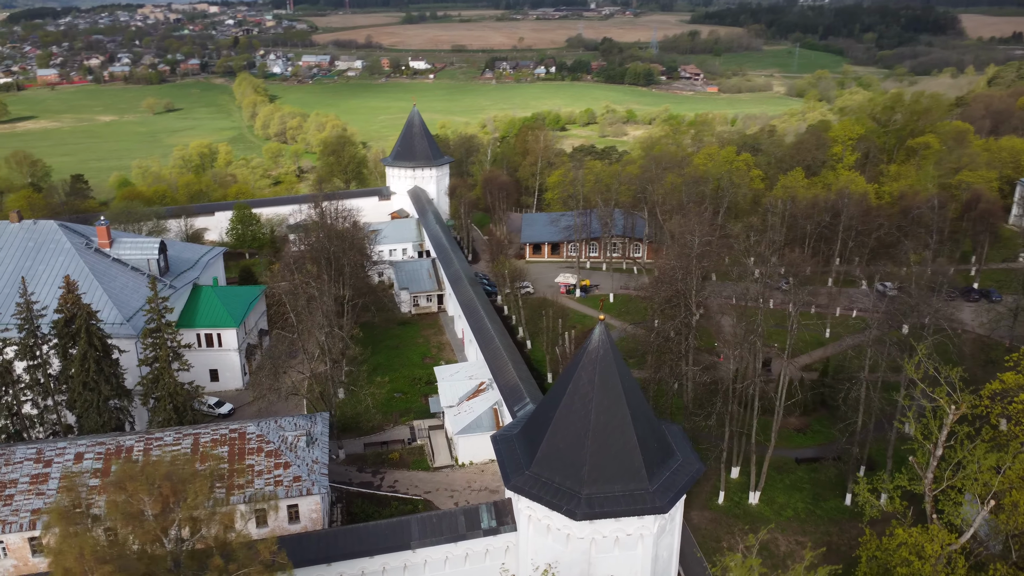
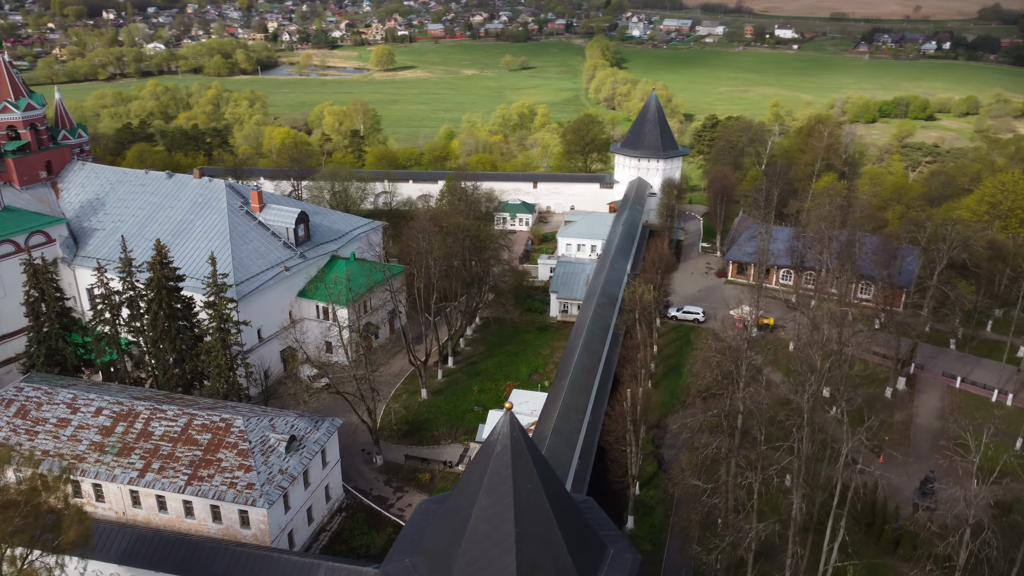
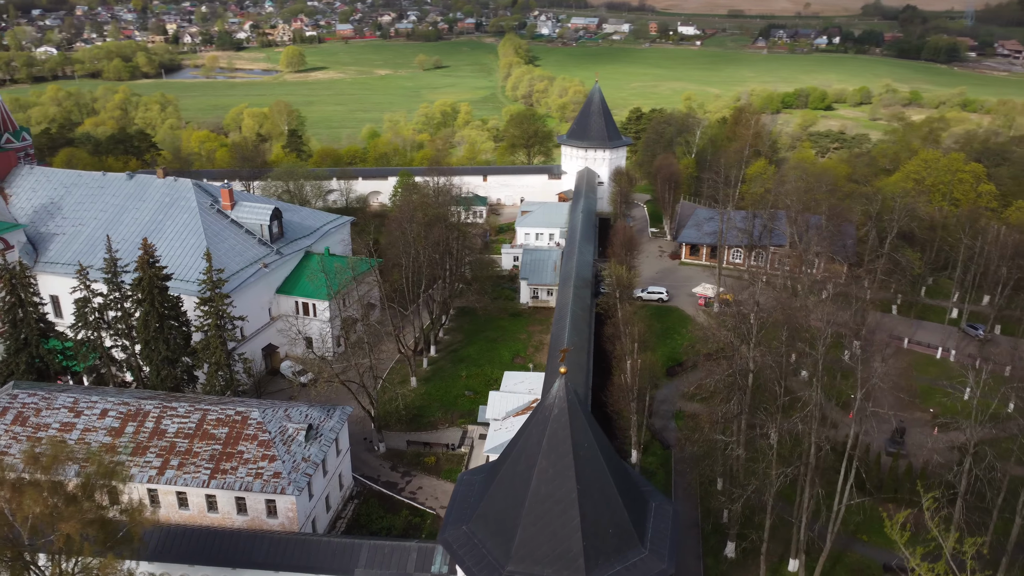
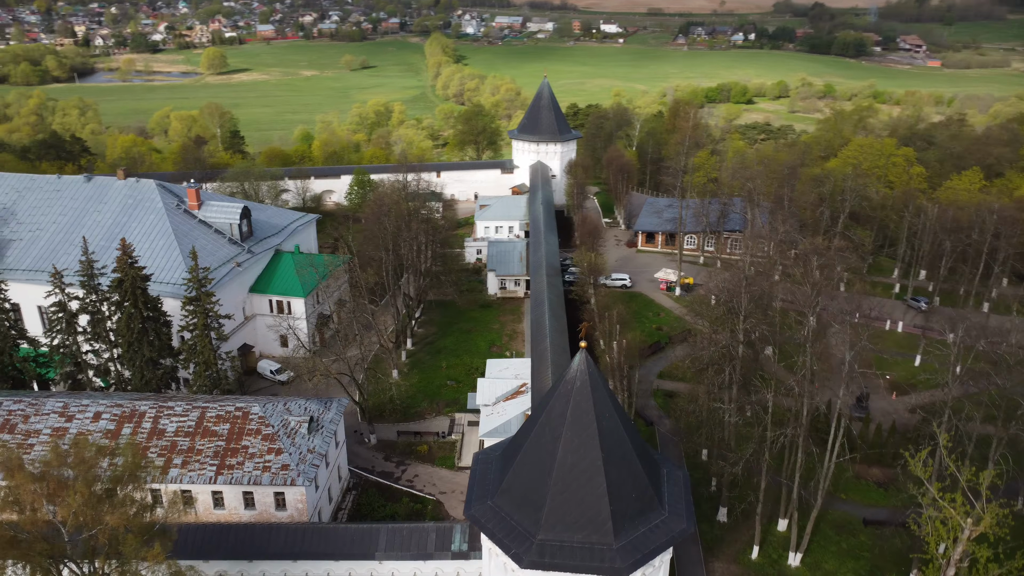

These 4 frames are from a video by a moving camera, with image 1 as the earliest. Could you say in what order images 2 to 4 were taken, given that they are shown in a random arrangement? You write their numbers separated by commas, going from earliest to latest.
4, 3, 2
